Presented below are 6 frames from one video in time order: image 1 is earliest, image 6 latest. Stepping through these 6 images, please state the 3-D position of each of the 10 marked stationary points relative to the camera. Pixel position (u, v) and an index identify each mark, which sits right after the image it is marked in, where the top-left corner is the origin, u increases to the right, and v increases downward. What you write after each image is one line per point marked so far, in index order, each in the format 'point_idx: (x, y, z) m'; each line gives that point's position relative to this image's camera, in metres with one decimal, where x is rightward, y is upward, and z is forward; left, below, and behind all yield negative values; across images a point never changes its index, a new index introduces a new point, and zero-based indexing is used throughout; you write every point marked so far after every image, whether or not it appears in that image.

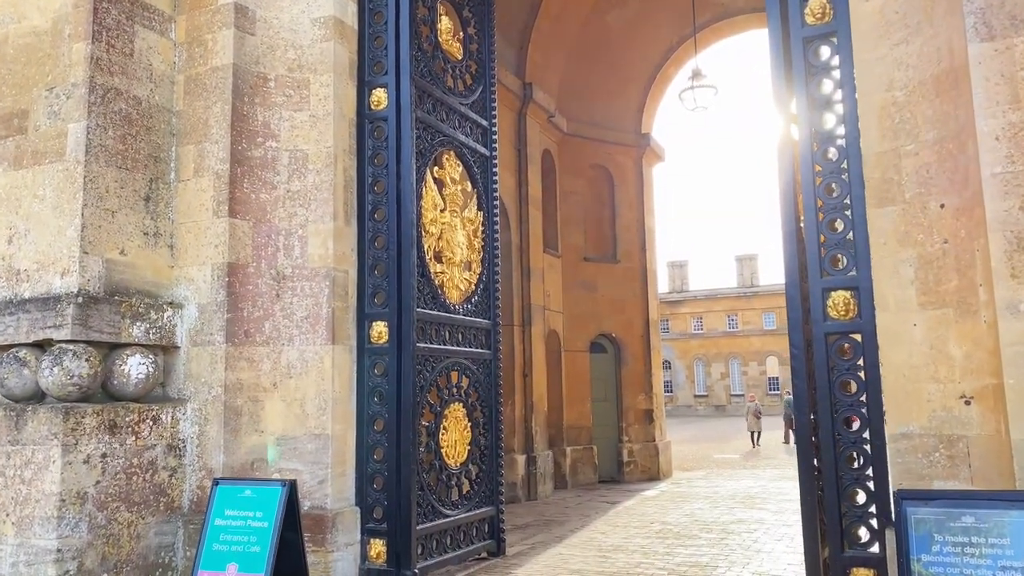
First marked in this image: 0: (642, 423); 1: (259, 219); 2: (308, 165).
0: (+2.0, -2.0, +11.9) m
1: (-1.6, +0.4, +4.9) m
2: (-1.3, +0.8, +5.1) m
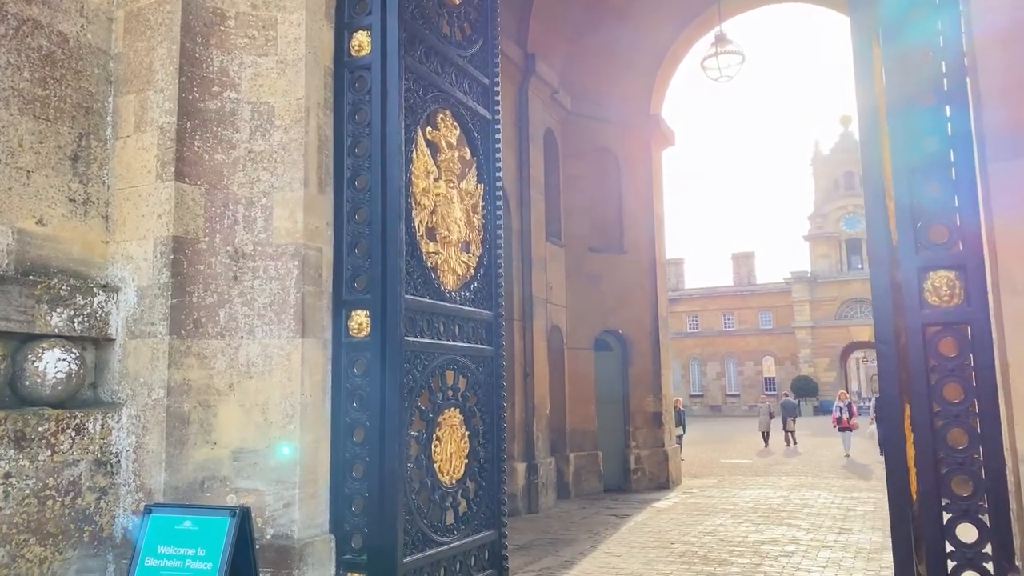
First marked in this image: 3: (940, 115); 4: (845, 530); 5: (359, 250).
0: (+1.9, -1.9, +11.1) m
1: (-1.5, +0.5, +4.1) m
2: (-1.2, +0.9, +4.2) m
3: (+1.7, +0.7, +3.3) m
4: (+2.8, -2.1, +6.9) m
5: (-0.8, +0.2, +4.3) m
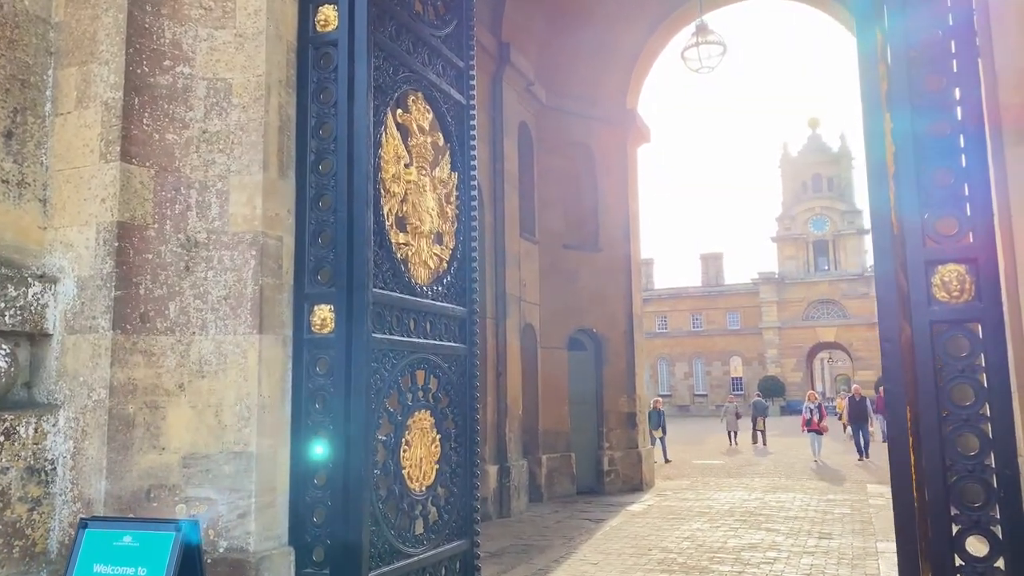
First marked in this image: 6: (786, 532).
0: (+1.5, -1.9, +10.9) m
1: (-1.6, +0.6, +3.7) m
2: (-1.3, +0.9, +3.9) m
3: (+1.7, +0.7, +3.0) m
4: (+2.6, -2.1, +6.7) m
5: (-0.9, +0.2, +4.0) m
6: (+2.3, -2.1, +6.9) m
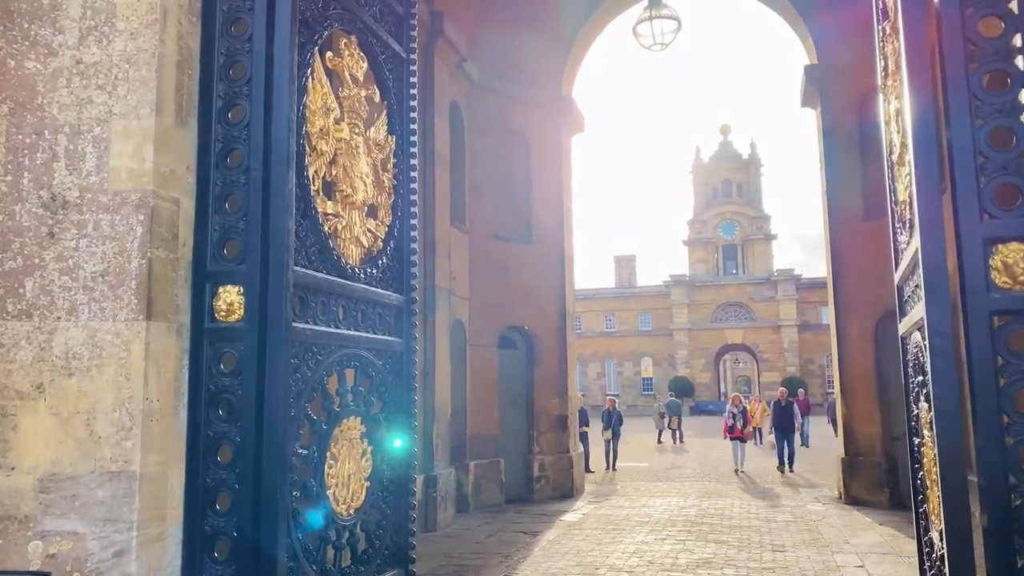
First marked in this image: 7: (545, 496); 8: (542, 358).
0: (+0.5, -1.8, +10.3) m
1: (-1.8, +0.7, +2.9) m
2: (-1.5, +1.0, +3.0) m
3: (+1.6, +0.8, +2.6) m
4: (+2.1, -2.0, +6.3) m
5: (-1.1, +0.3, +3.2) m
6: (+1.8, -2.0, +6.4) m
7: (+0.4, -2.6, +10.1) m
8: (+0.4, -0.9, +10.4) m
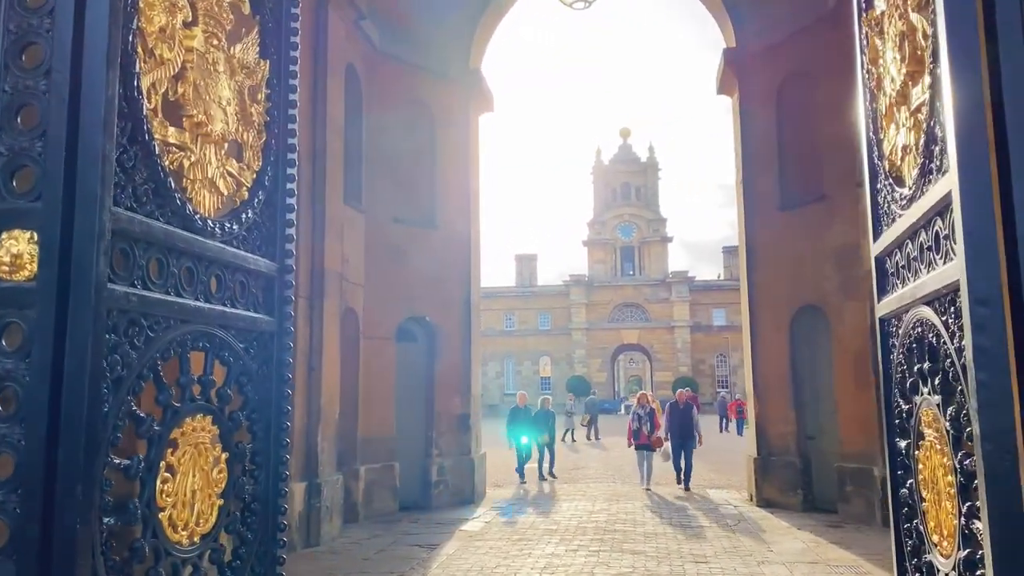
0: (-0.7, -1.7, +9.6) m
1: (-2.0, +0.8, +1.9) m
2: (-1.7, +1.2, +2.1) m
3: (+1.4, +0.9, +2.0) m
4: (+1.3, -1.9, +5.8) m
5: (-1.4, +0.5, +2.3) m
6: (+1.0, -1.9, +5.9) m
7: (-0.8, -2.5, +9.3) m
8: (-0.9, -0.8, +9.6) m
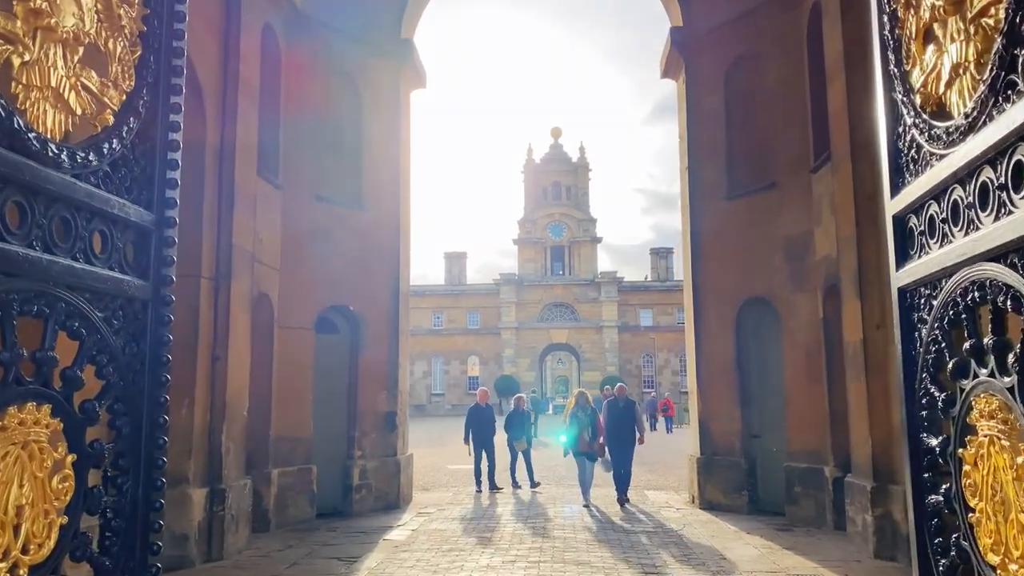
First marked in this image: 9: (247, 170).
0: (-1.5, -1.6, +8.9) m
1: (-2.0, +1.0, +1.1) m
2: (-1.8, +1.3, +1.3) m
3: (+1.3, +1.0, +1.5) m
4: (+0.9, -1.8, +5.3) m
5: (-1.5, +0.6, +1.6) m
6: (+0.6, -1.8, +5.3) m
7: (-1.6, -2.3, +8.6) m
8: (-1.6, -0.6, +8.9) m
9: (-2.3, +1.0, +7.0) m
